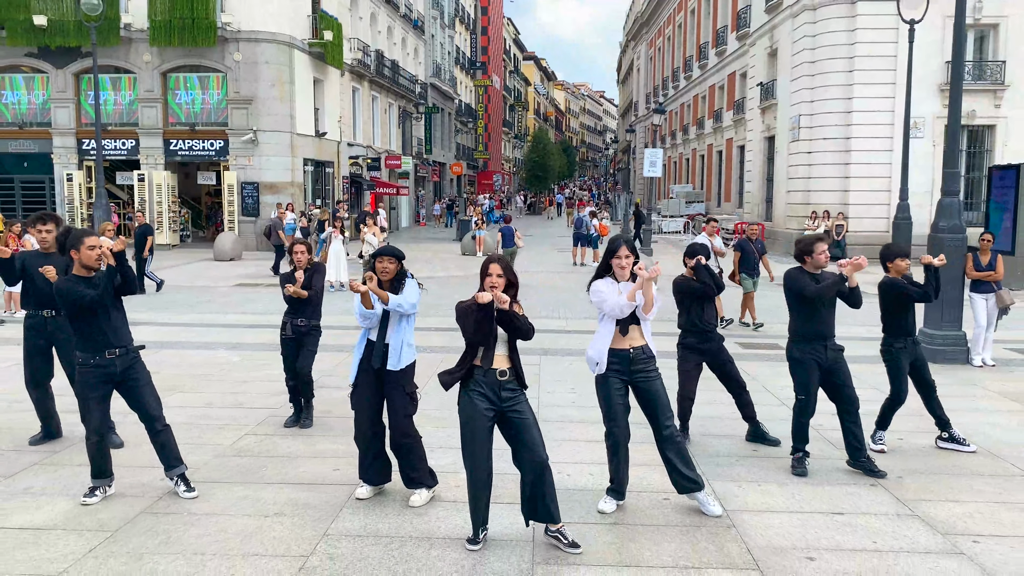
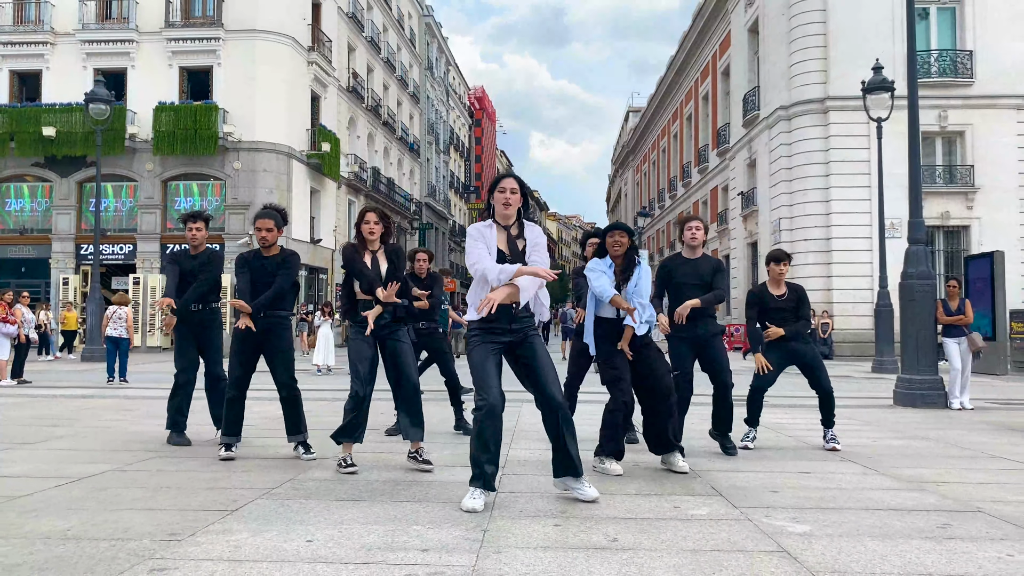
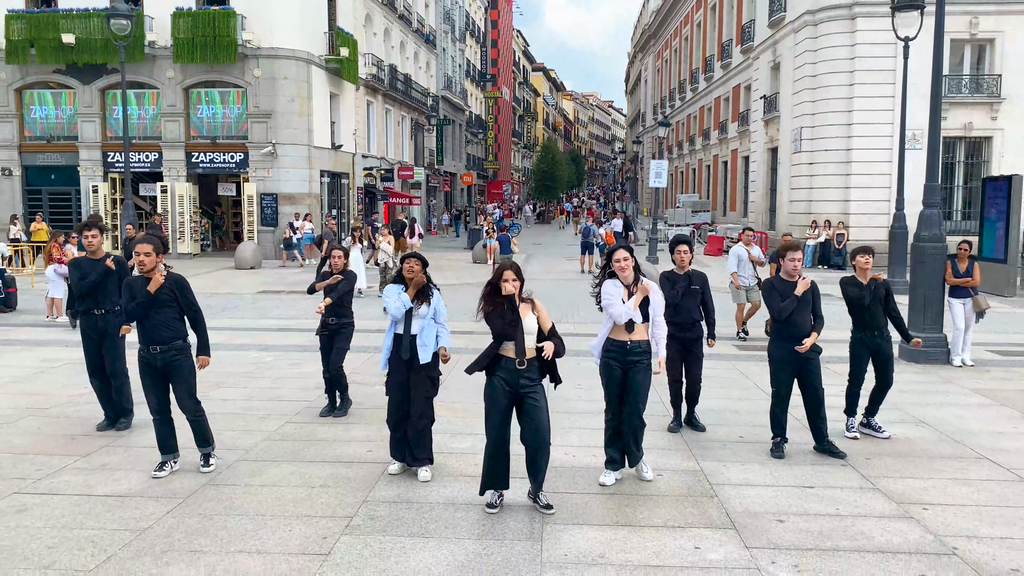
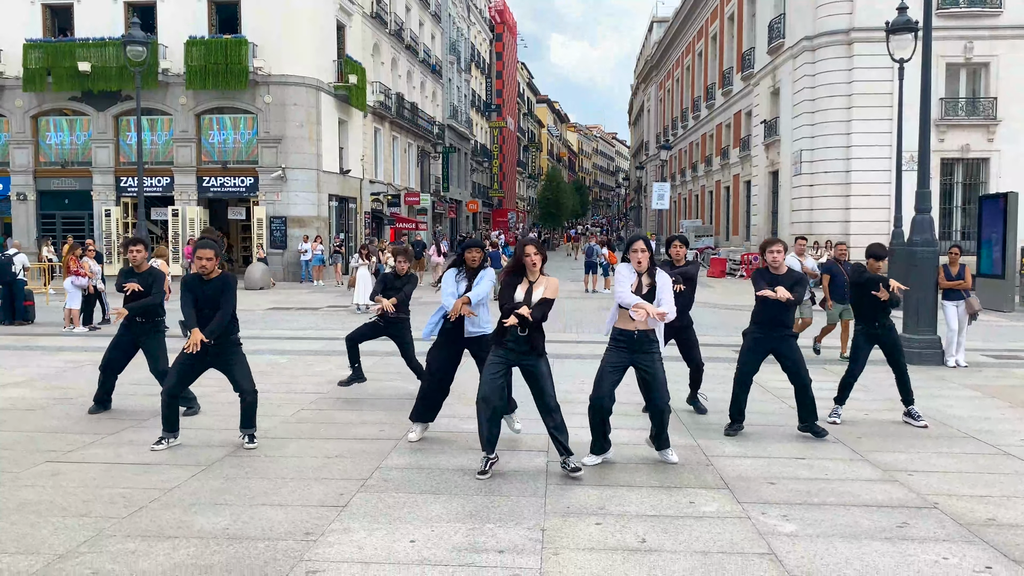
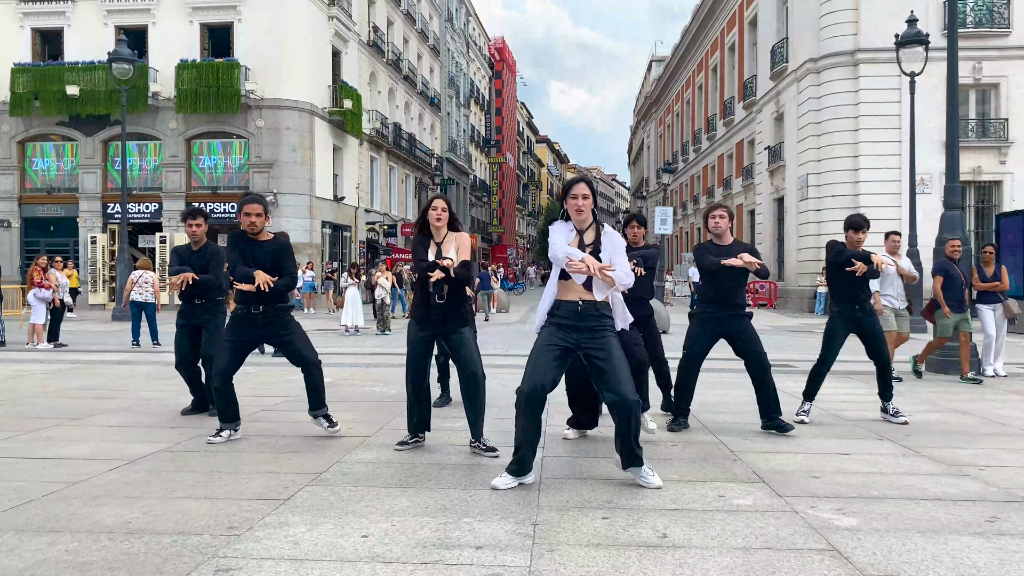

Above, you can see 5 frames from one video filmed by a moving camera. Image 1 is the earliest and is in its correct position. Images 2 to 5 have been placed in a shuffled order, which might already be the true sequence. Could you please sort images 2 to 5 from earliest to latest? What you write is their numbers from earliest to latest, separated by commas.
3, 4, 5, 2
